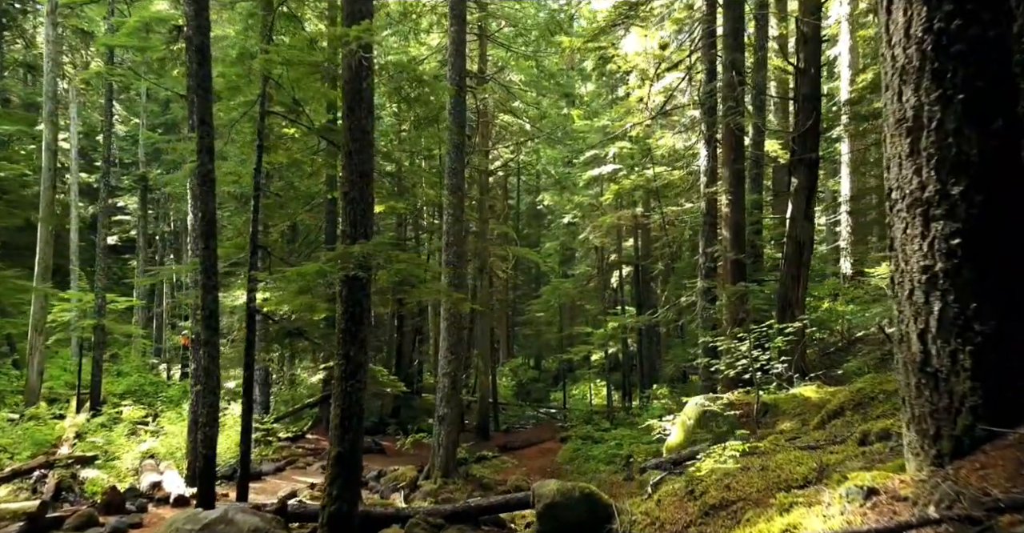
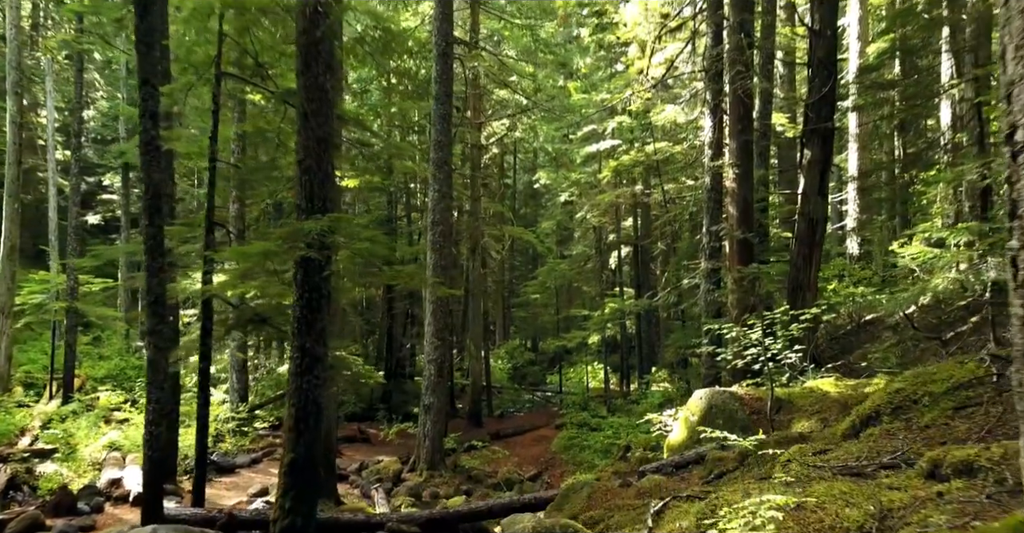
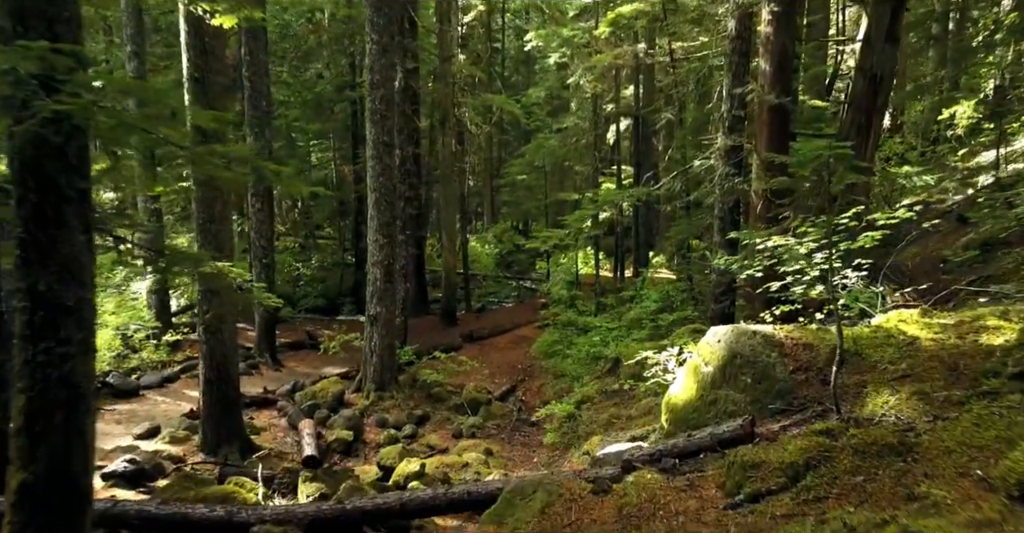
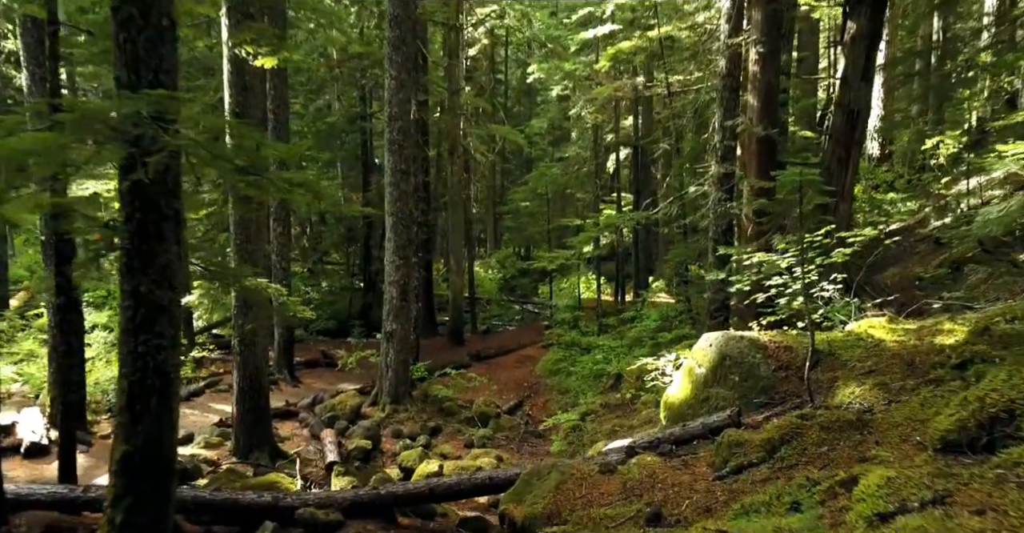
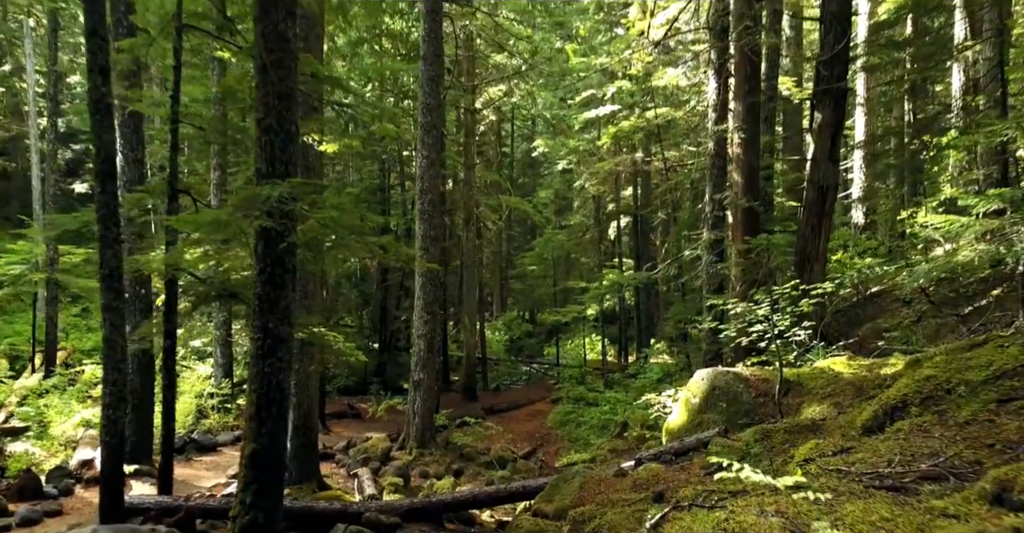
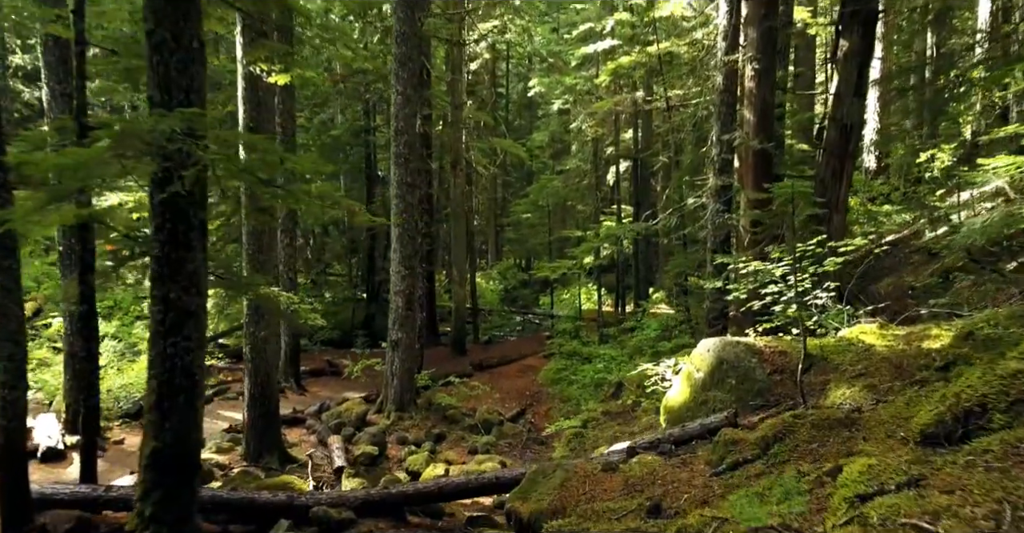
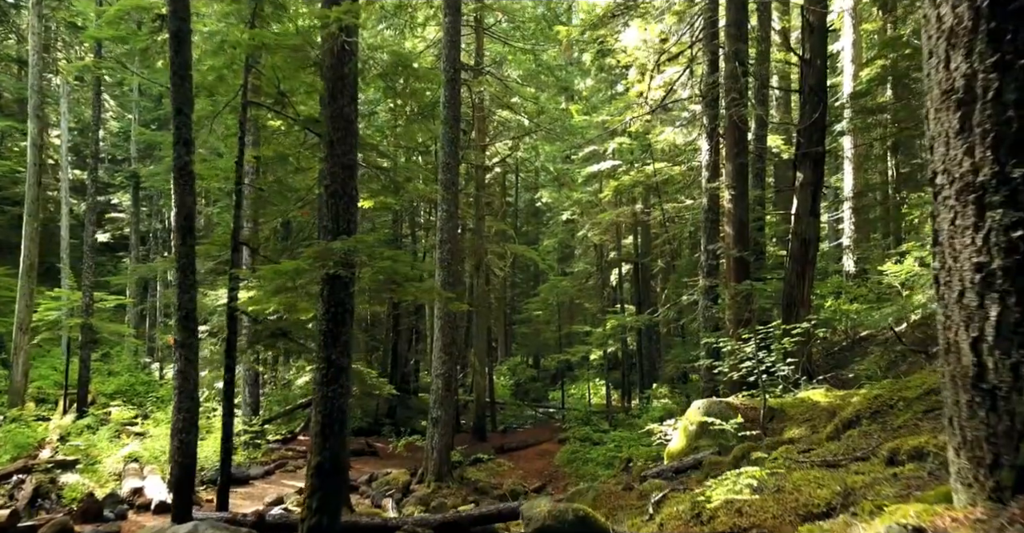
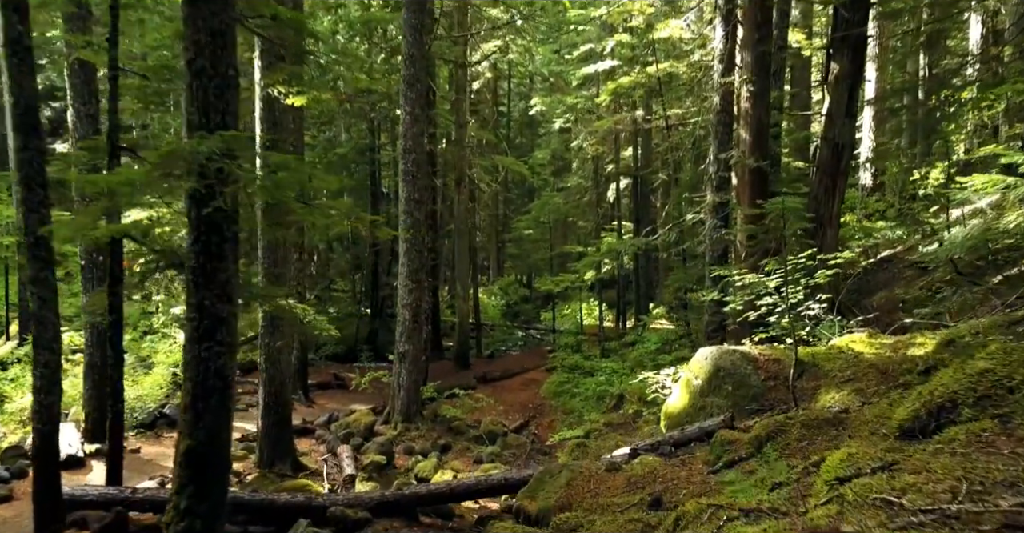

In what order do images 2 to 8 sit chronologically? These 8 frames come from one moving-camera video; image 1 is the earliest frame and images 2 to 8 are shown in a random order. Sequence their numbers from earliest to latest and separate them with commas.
7, 2, 5, 8, 6, 4, 3
